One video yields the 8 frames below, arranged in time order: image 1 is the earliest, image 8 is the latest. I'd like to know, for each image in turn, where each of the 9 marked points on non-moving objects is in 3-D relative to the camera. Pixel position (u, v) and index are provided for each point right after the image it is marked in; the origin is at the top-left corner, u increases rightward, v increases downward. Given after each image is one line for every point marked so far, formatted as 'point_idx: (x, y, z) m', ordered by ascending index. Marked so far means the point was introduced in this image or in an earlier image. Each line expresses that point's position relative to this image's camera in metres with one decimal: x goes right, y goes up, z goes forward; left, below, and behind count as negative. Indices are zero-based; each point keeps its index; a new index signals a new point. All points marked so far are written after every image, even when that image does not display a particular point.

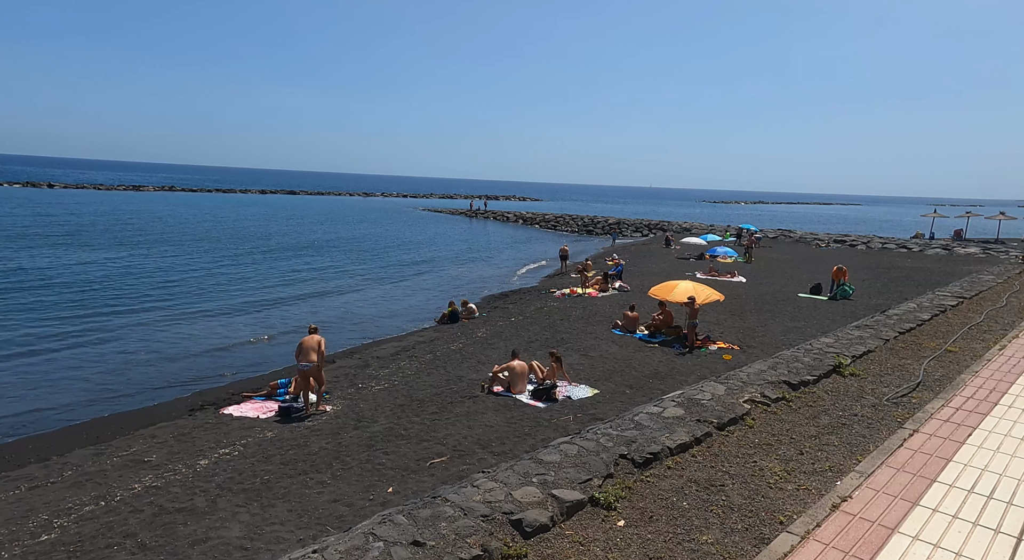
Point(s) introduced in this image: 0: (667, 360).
0: (+3.6, -2.0, +15.5) m
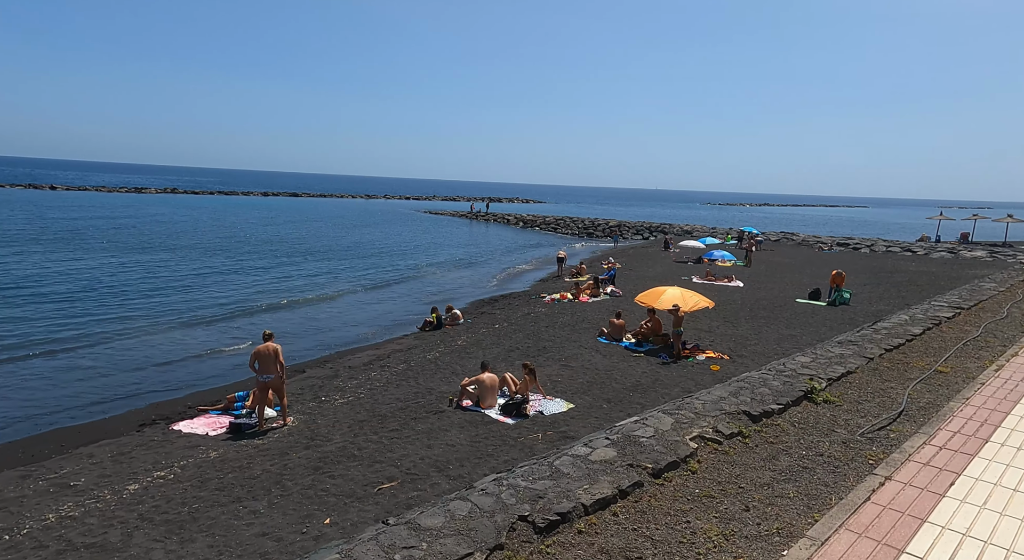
0: (+3.1, -2.1, +14.8) m
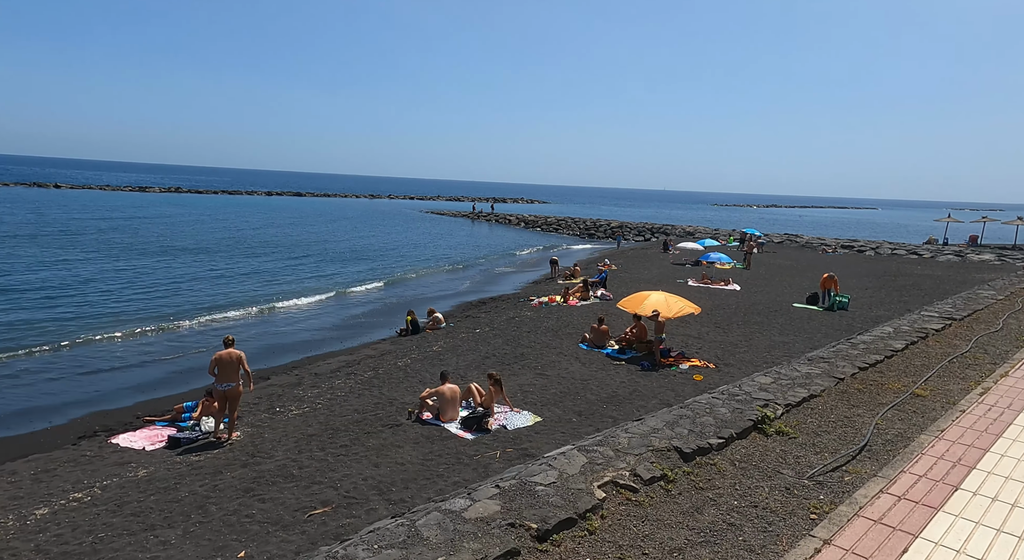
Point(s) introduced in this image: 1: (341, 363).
0: (+2.5, -2.2, +14.1) m
1: (-4.1, -2.0, +15.5) m
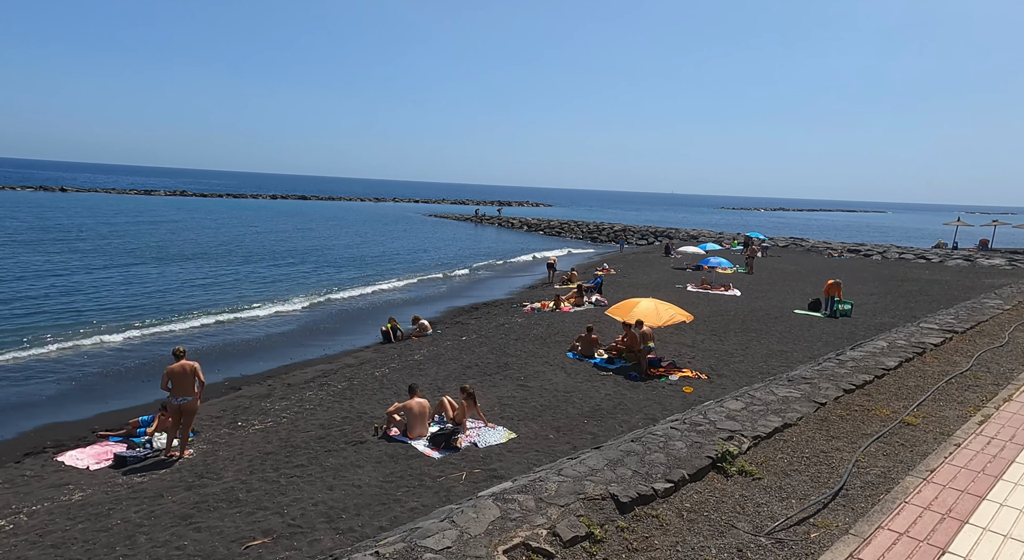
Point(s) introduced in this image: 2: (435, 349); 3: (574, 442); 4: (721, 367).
0: (+2.1, -2.4, +13.5) m
1: (-4.5, -2.1, +14.9) m
2: (-2.1, -1.9, +17.4) m
3: (+1.0, -2.6, +10.5) m
4: (+5.3, -2.2, +16.5) m
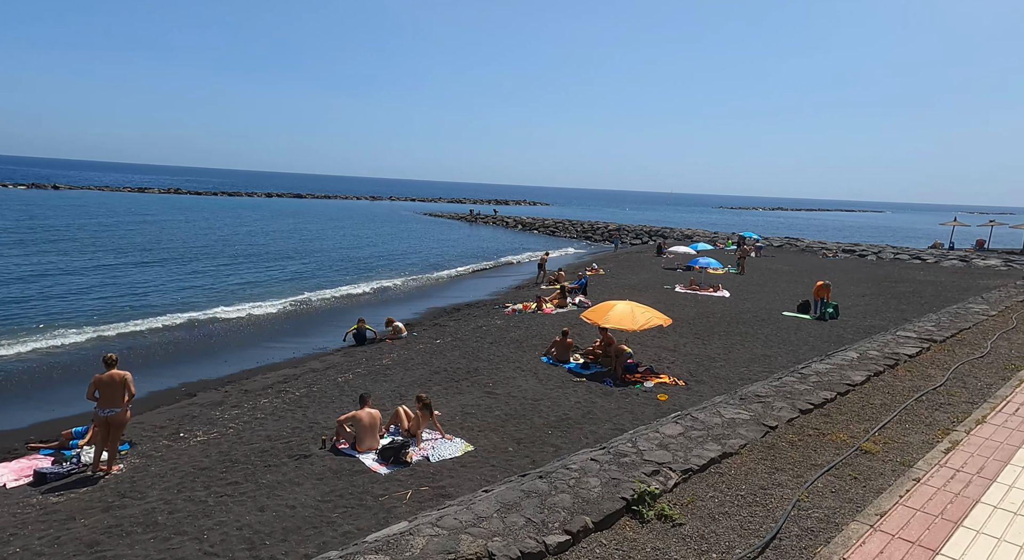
0: (+1.4, -2.4, +12.9) m
1: (-5.2, -2.2, +14.3) m
2: (-2.8, -1.9, +16.8) m
3: (+0.3, -2.7, +9.9) m
4: (+4.6, -2.3, +15.9) m
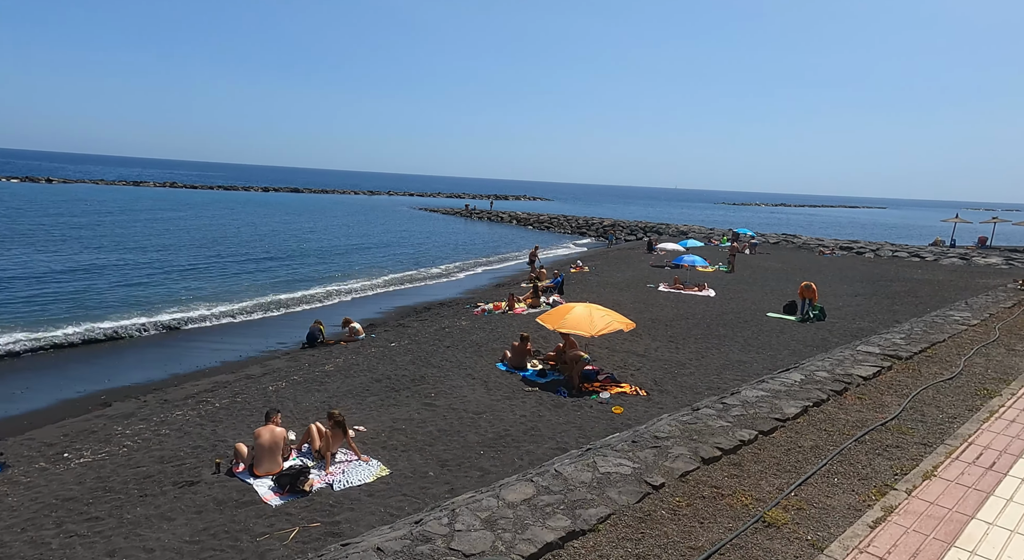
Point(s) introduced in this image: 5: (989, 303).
0: (+0.3, -2.5, +11.8) m
1: (-6.3, -2.2, +13.3) m
2: (-3.9, -1.9, +15.7) m
3: (-0.8, -2.7, +8.9) m
4: (+3.5, -2.3, +14.9) m
5: (+10.0, -0.5, +13.6) m
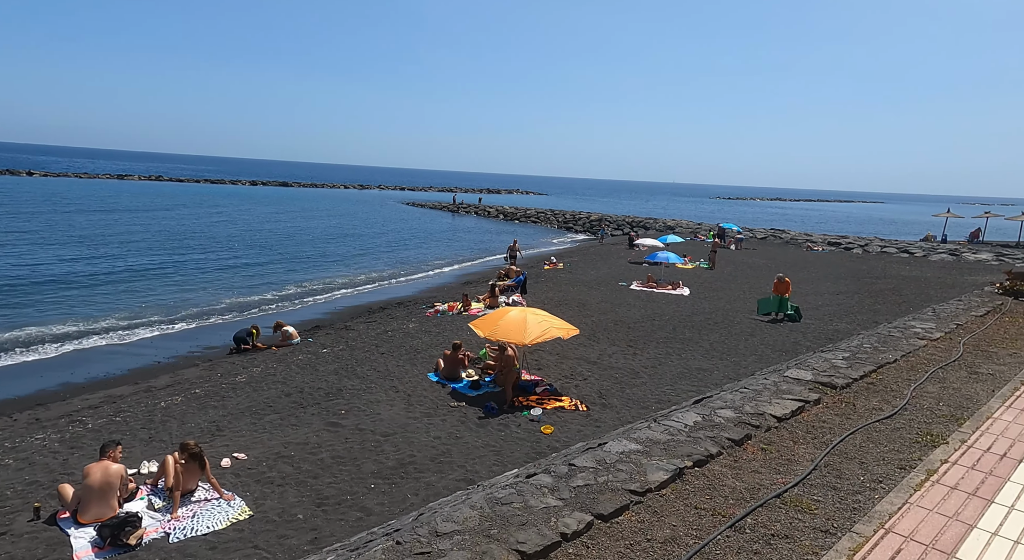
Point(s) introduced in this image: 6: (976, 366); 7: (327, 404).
0: (-1.1, -2.6, +10.5) m
1: (-7.7, -2.3, +11.9) m
2: (-5.3, -1.9, +14.4) m
3: (-2.2, -2.9, +7.6) m
4: (+2.1, -2.4, +13.6) m
5: (+8.6, -0.6, +12.3) m
6: (+6.7, -1.3, +9.5) m
7: (-3.3, -2.3, +11.7) m
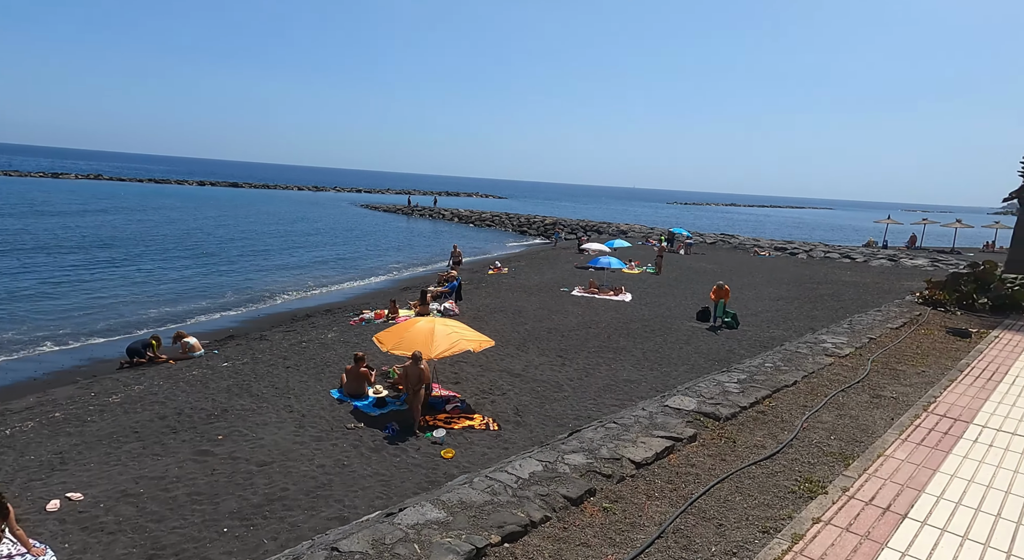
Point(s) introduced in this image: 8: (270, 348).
0: (-2.7, -2.7, +9.5) m
1: (-9.4, -2.4, +10.5) m
2: (-7.1, -2.1, +13.1) m
3: (-3.6, -3.0, +6.4) m
4: (+0.3, -2.5, +12.7) m
5: (+6.9, -0.7, +11.9) m
6: (+5.1, -1.4, +8.9) m
7: (-5.0, -2.4, +10.5) m
8: (-6.4, -1.8, +17.0) m
